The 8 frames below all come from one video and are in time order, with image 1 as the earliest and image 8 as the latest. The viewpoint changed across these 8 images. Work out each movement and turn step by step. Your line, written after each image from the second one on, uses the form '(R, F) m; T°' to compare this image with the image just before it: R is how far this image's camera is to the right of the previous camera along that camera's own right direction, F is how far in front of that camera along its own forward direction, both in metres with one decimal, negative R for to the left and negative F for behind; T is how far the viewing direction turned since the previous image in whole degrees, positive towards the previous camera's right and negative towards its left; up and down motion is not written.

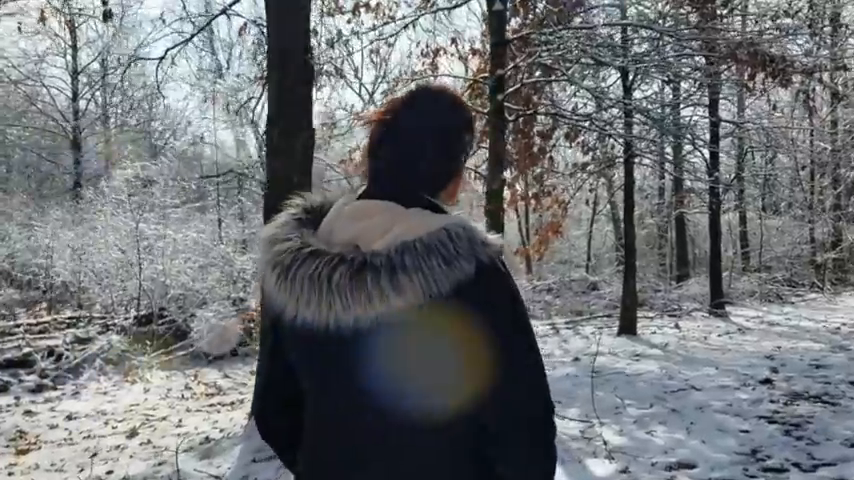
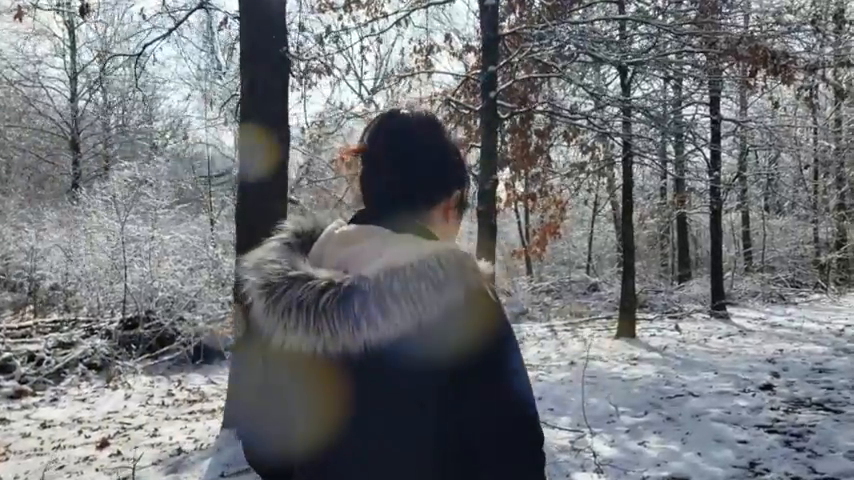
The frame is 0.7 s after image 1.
(+0.1, +0.2) m; 0°
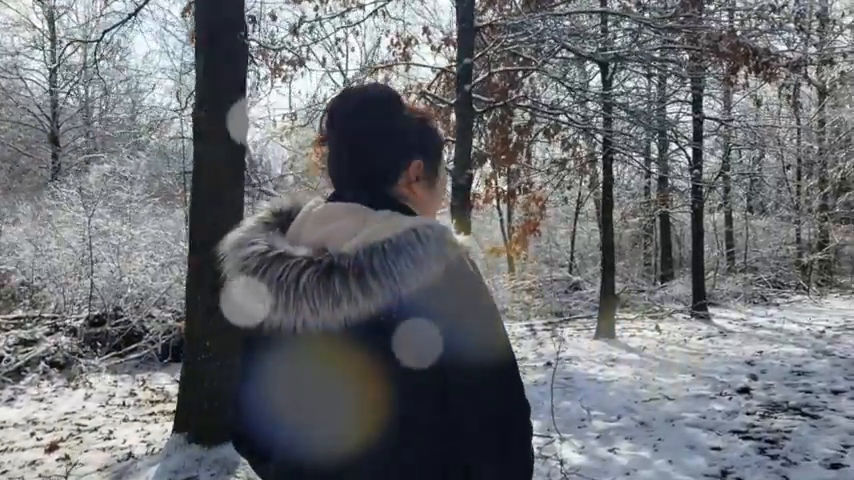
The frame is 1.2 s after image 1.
(+0.1, +0.1) m; +1°
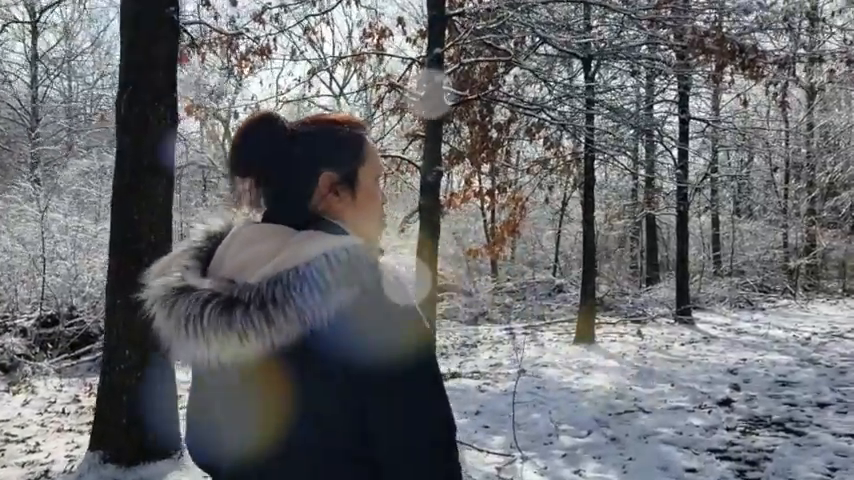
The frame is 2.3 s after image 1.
(+0.2, +0.3) m; +1°
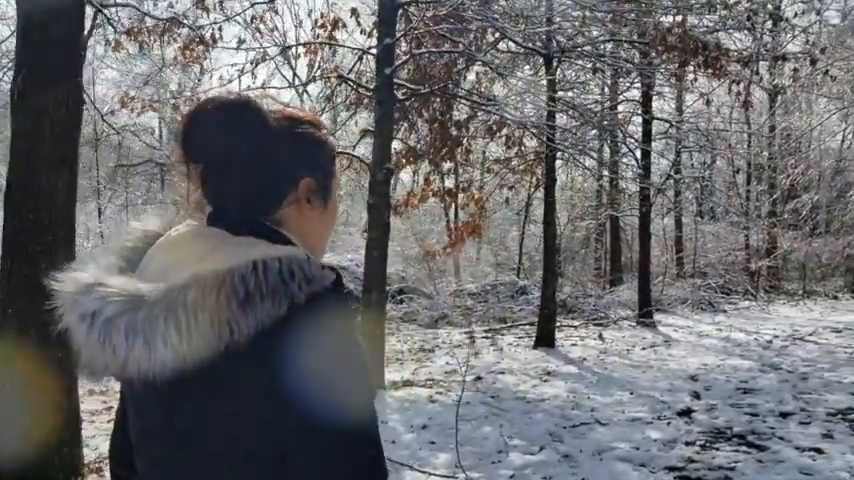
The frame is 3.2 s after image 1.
(+0.1, +0.3) m; +3°
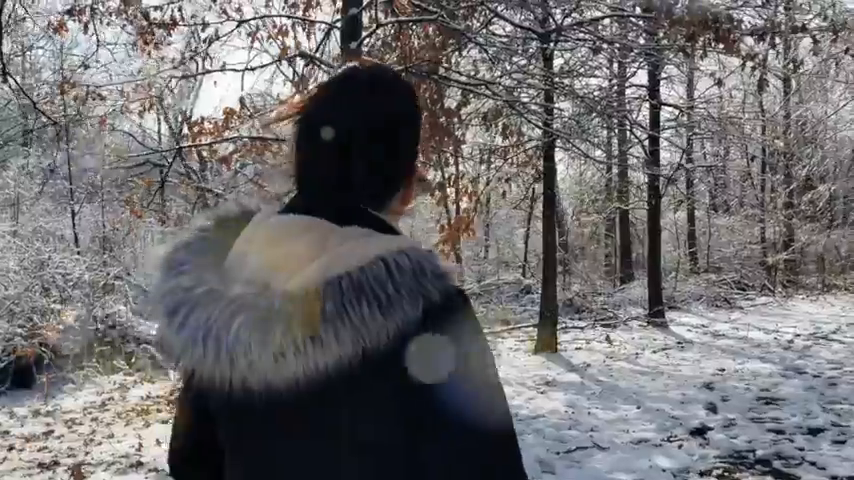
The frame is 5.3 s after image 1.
(+0.2, +0.5) m; -1°
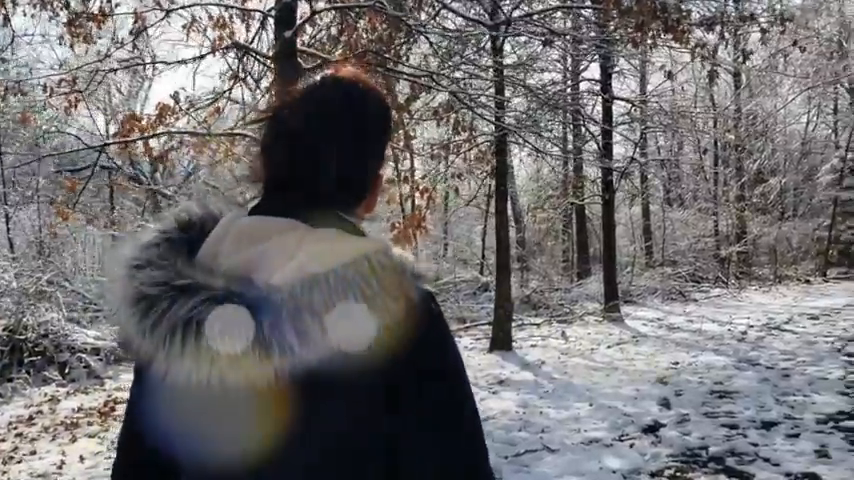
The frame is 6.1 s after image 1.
(+0.1, +0.2) m; +3°
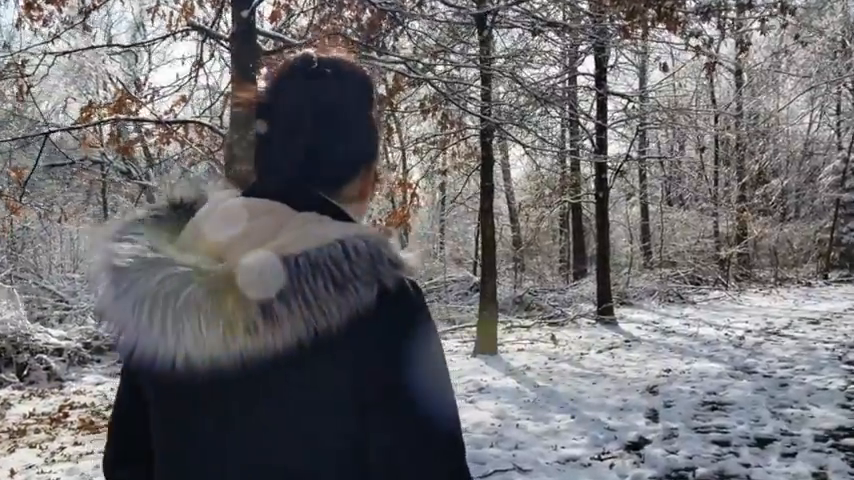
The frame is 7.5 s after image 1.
(+0.2, +0.3) m; 0°
